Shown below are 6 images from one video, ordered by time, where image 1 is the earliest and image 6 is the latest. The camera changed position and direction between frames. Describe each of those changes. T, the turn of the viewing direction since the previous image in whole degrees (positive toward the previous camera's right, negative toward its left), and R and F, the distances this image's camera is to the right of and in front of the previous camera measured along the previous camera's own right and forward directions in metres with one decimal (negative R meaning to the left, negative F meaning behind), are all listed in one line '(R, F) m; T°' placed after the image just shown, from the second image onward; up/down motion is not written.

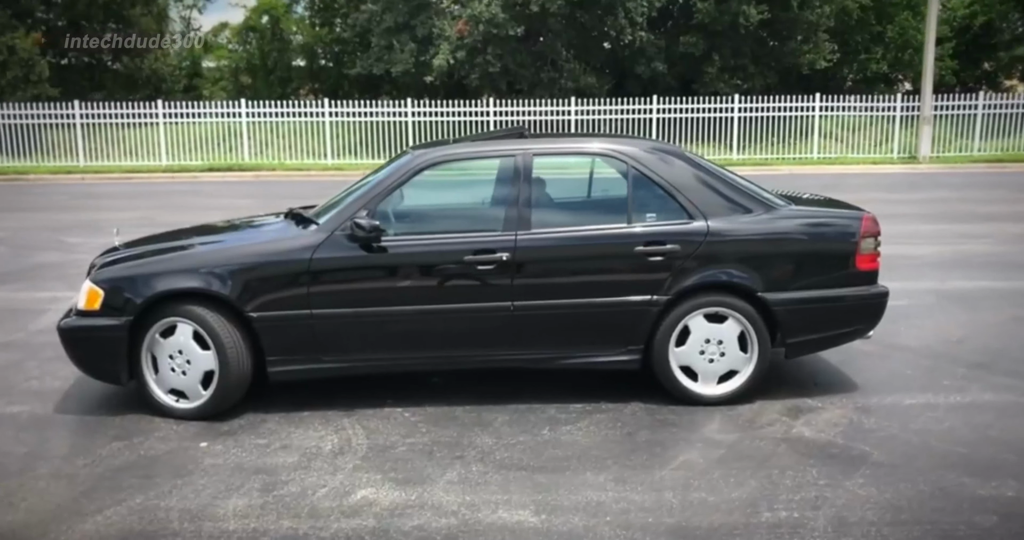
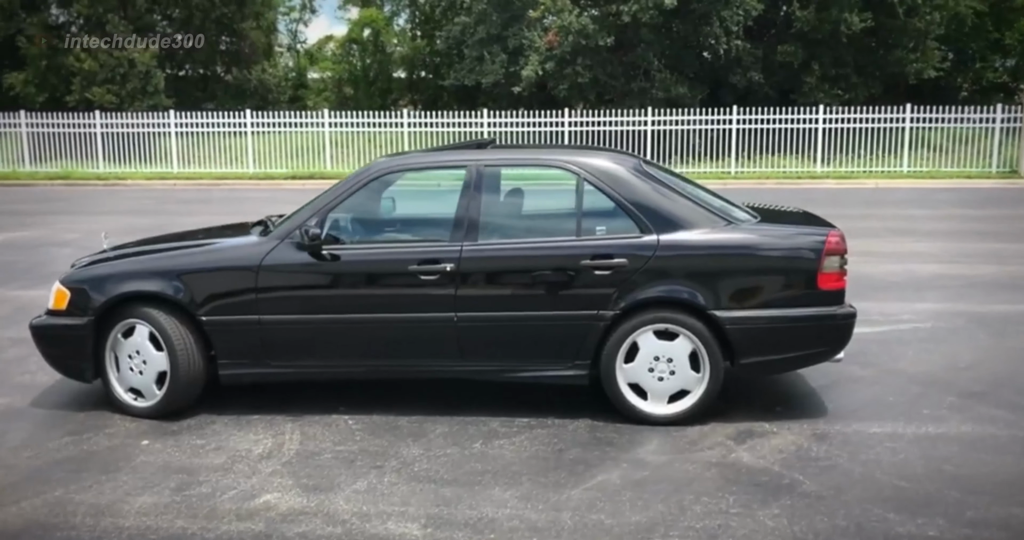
(+0.9, +0.1) m; -7°
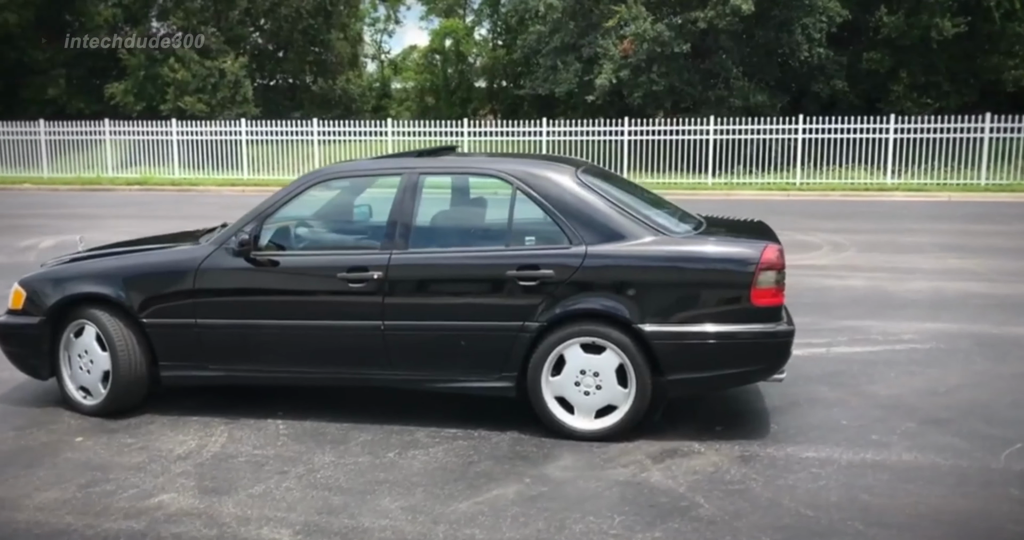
(+0.9, +0.1) m; -6°
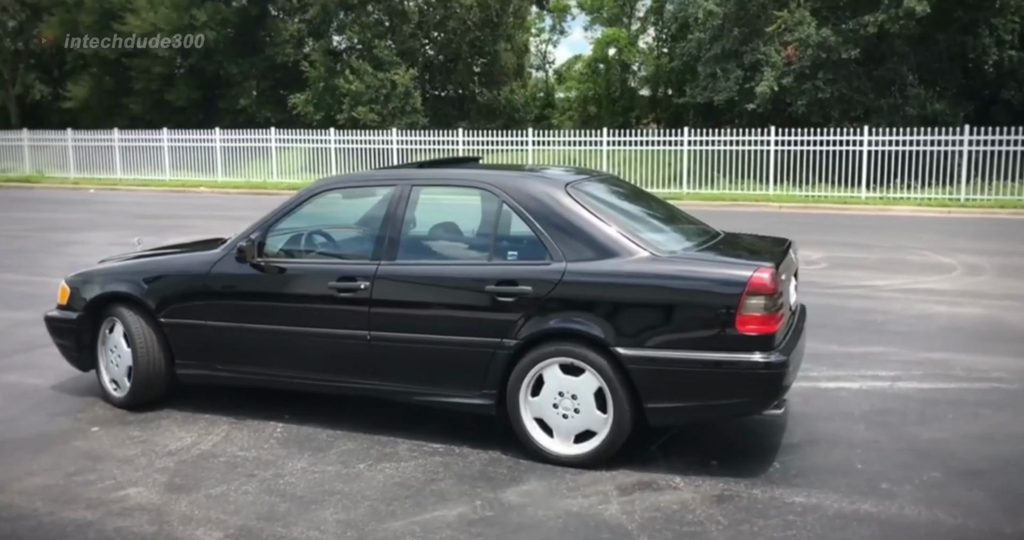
(+1.0, +0.2) m; -11°
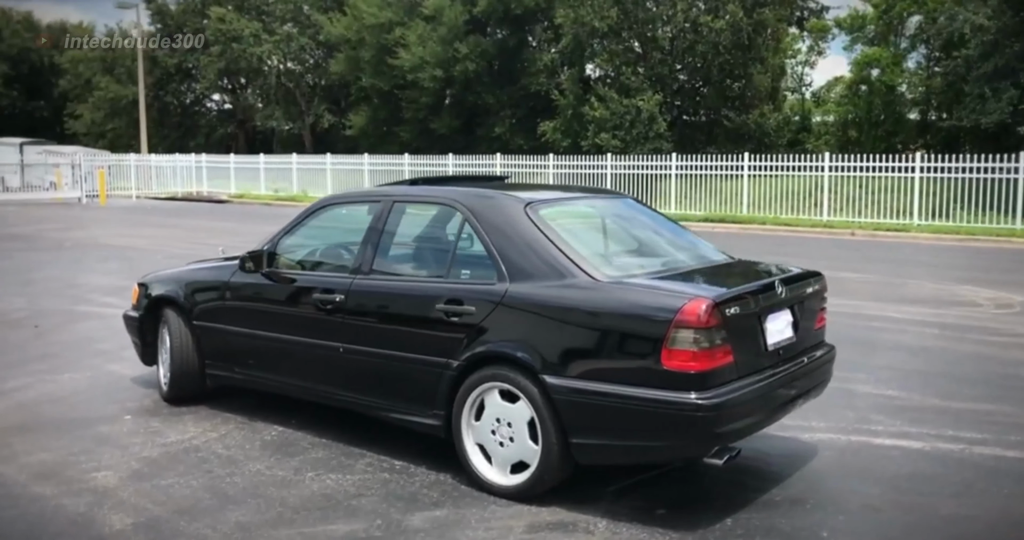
(+1.6, +0.4) m; -17°
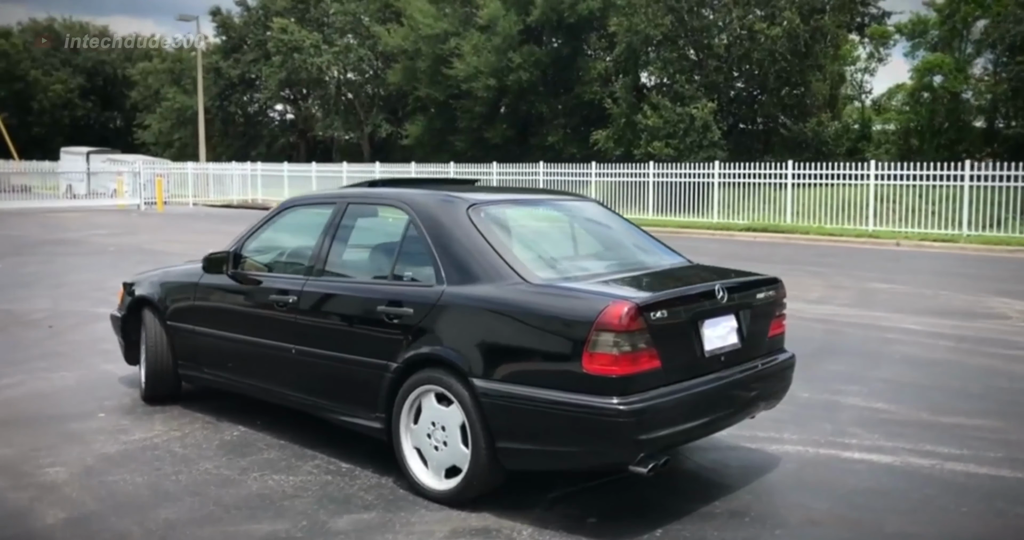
(+0.6, +0.1) m; -4°
